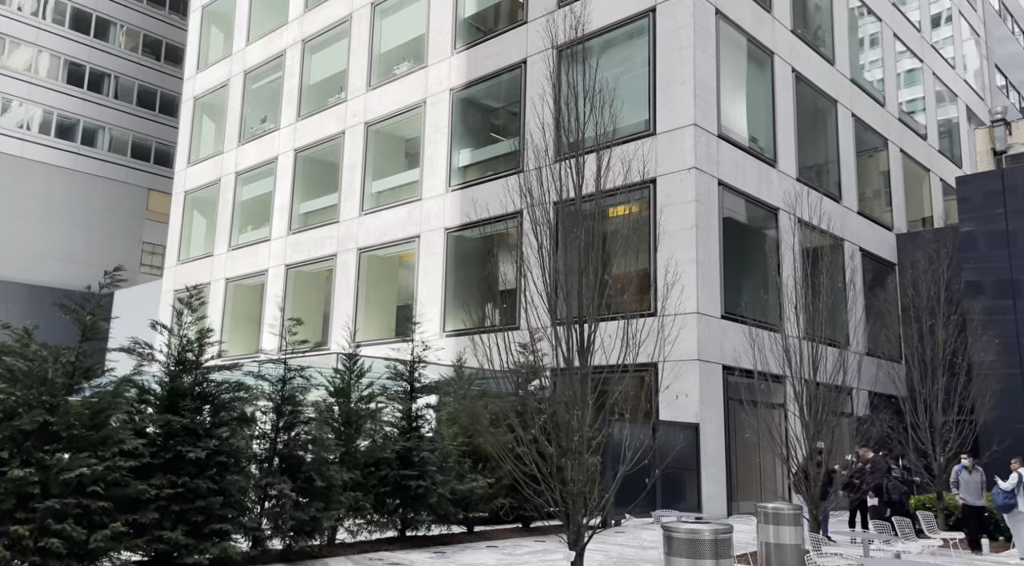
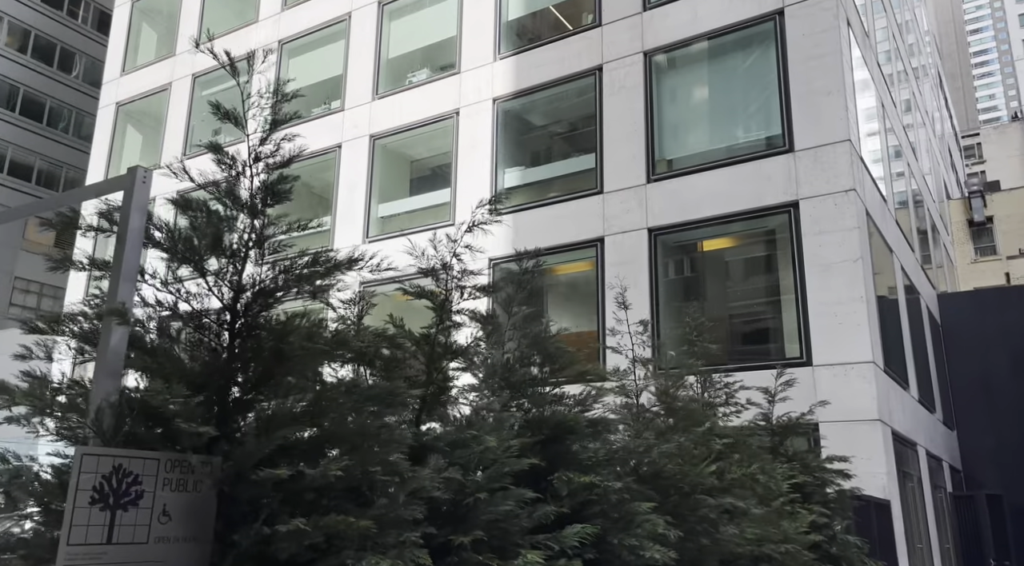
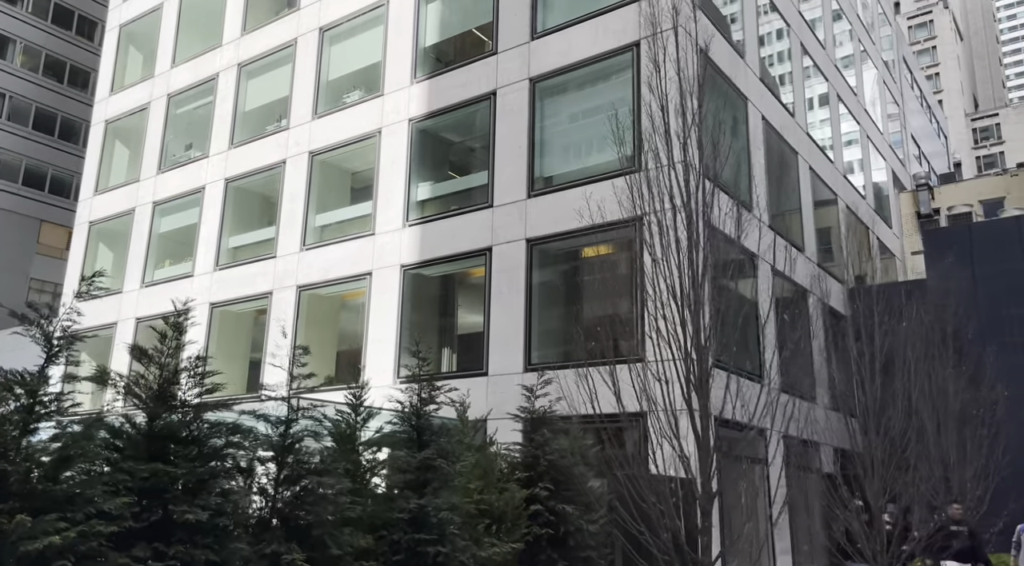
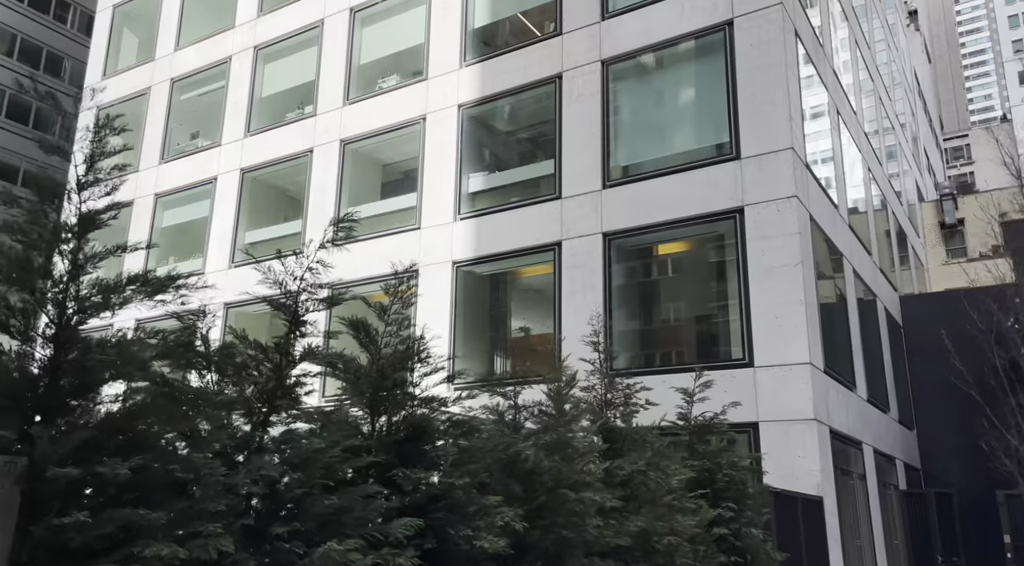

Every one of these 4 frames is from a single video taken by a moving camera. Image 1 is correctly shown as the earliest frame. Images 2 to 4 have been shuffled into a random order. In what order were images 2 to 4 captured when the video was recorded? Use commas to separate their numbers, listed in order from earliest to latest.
3, 4, 2
